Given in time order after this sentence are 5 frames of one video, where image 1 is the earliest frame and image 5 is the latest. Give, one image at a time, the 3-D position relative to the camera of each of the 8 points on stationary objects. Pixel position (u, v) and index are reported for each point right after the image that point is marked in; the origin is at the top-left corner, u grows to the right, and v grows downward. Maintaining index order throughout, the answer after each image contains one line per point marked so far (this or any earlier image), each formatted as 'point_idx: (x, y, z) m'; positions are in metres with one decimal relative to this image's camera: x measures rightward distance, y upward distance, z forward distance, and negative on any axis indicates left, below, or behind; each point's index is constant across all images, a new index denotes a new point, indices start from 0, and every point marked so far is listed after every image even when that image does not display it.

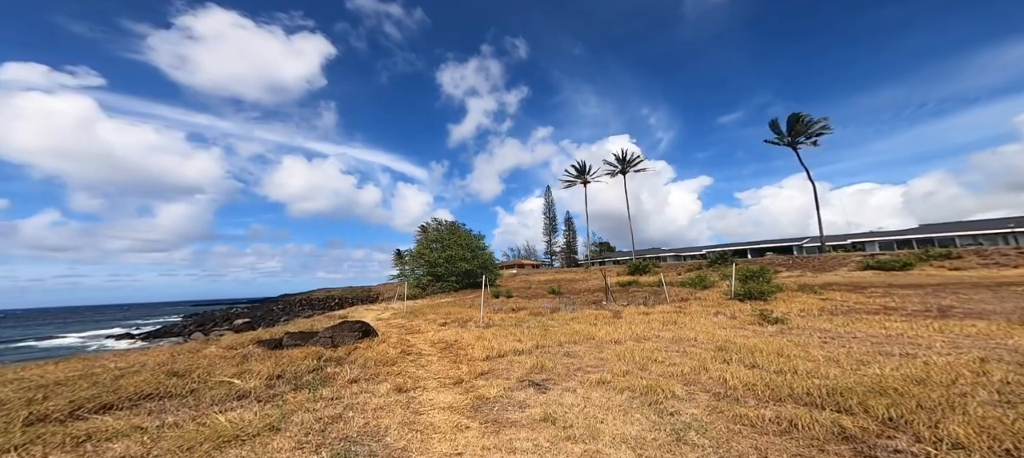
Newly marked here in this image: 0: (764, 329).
0: (+6.0, -2.4, +8.8) m
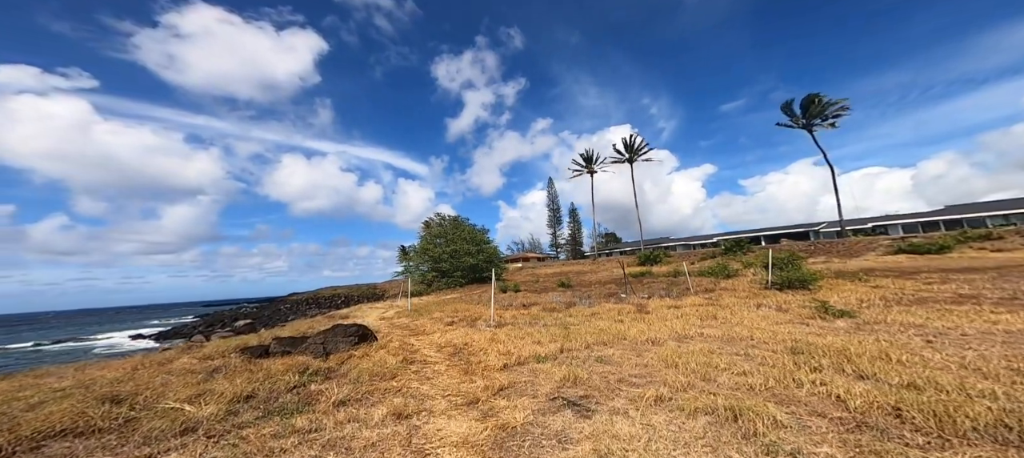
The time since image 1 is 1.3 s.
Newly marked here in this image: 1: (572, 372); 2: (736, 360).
0: (+6.4, -1.9, +7.4) m
1: (+0.9, -2.3, +5.8) m
2: (+3.4, -2.0, +5.6) m
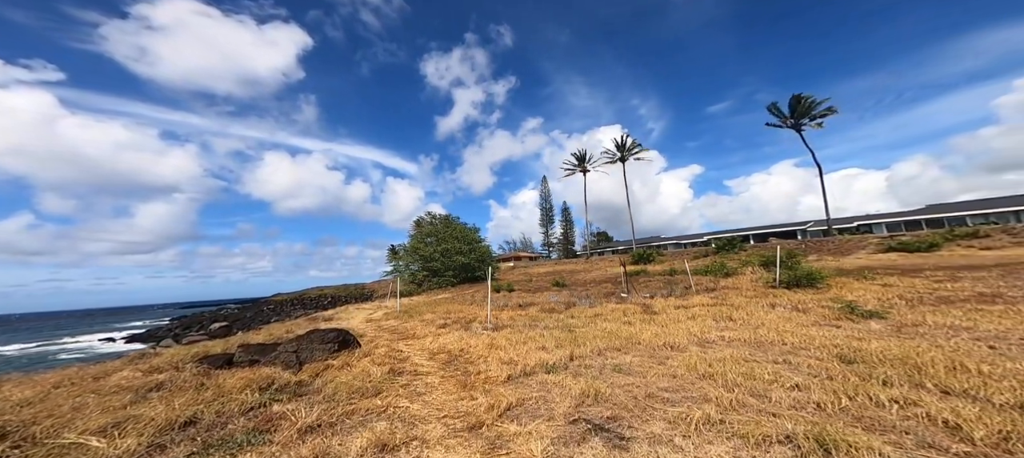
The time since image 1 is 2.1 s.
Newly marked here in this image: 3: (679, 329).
0: (+6.4, -1.8, +6.7) m
1: (+1.0, -2.1, +5.0) m
2: (+3.5, -1.8, +4.8) m
3: (+3.7, -2.2, +8.1) m
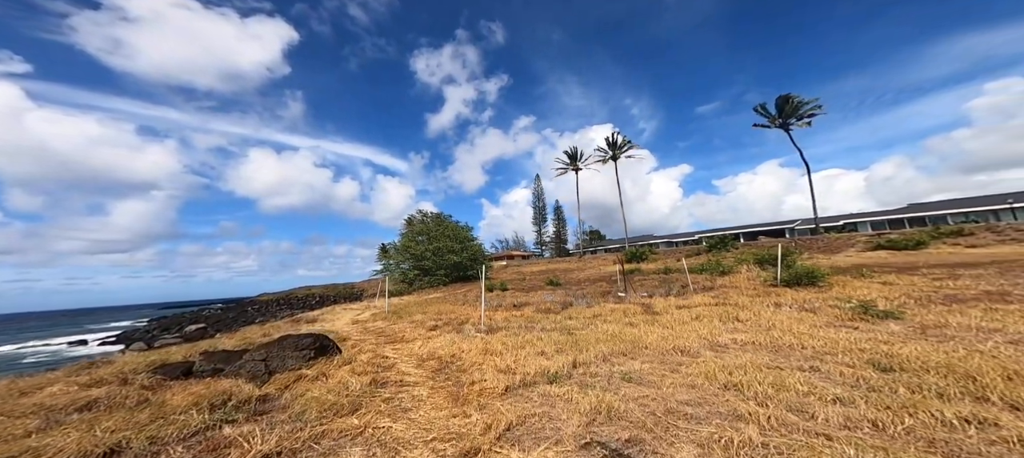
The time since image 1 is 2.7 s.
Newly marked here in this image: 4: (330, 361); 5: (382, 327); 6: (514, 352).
0: (+6.4, -1.7, +6.3) m
1: (+1.0, -2.0, +4.4) m
2: (+3.5, -1.8, +4.3) m
3: (+3.6, -2.1, +7.6) m
4: (-3.2, -2.3, +6.5) m
5: (-4.7, -3.5, +13.1) m
6: (0.0, -2.4, +7.2) m
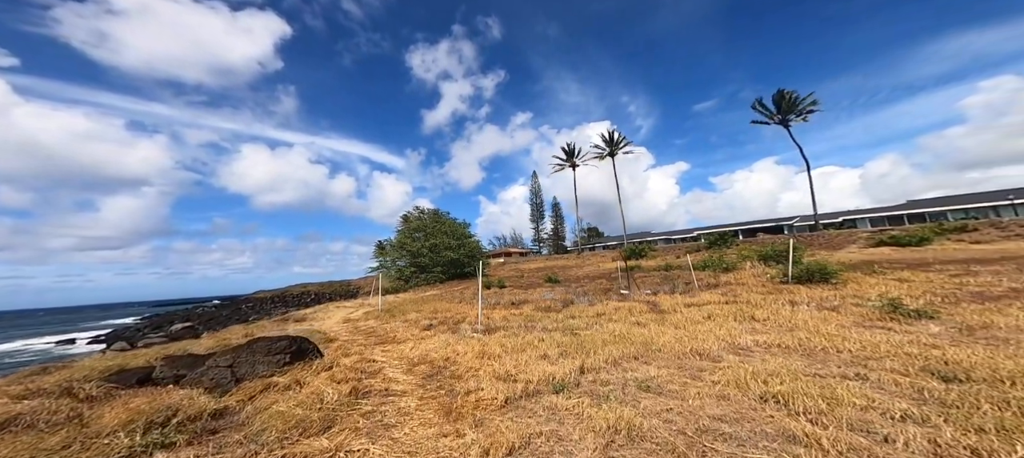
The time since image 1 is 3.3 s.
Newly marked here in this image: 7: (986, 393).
0: (+6.4, -1.6, +5.7) m
1: (+1.1, -1.9, +3.8) m
2: (+3.5, -1.6, +3.7) m
3: (+3.6, -1.9, +7.0) m
4: (-3.2, -2.2, +5.8) m
5: (-4.7, -3.3, +12.4) m
6: (0.0, -2.2, +6.5) m
7: (+4.3, -1.5, +3.3) m
